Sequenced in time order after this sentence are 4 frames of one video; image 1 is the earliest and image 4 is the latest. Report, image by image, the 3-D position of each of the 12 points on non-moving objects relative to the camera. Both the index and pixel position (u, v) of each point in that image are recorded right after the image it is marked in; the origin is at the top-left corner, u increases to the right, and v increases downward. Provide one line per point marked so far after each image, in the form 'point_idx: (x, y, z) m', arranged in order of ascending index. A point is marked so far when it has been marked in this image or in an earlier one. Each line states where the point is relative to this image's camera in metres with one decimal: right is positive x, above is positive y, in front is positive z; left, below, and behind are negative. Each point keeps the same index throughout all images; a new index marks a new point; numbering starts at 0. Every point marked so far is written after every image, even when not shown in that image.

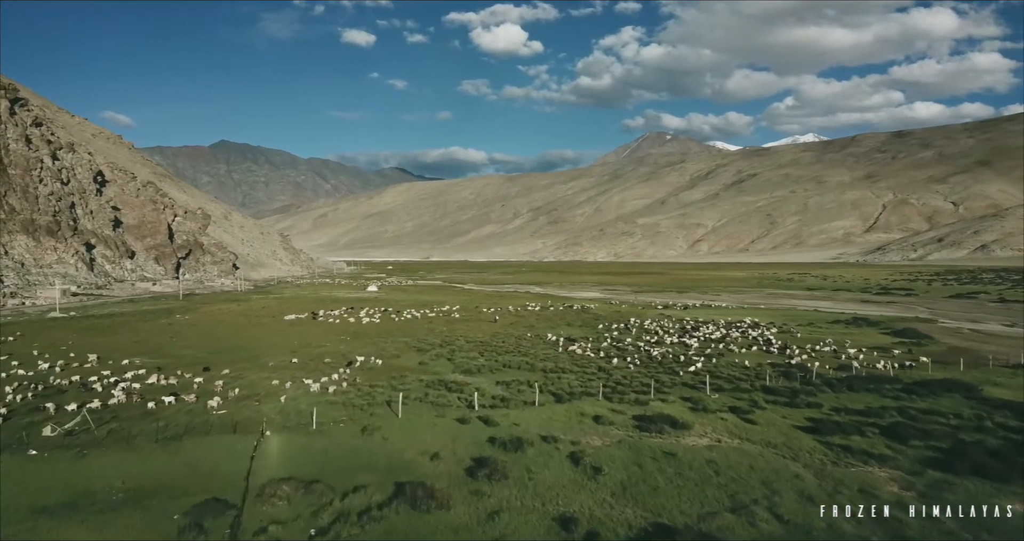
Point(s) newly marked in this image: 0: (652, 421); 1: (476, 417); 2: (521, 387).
0: (+3.5, -3.7, +15.0) m
1: (-0.9, -3.8, +15.7) m
2: (+0.3, -3.7, +18.9) m
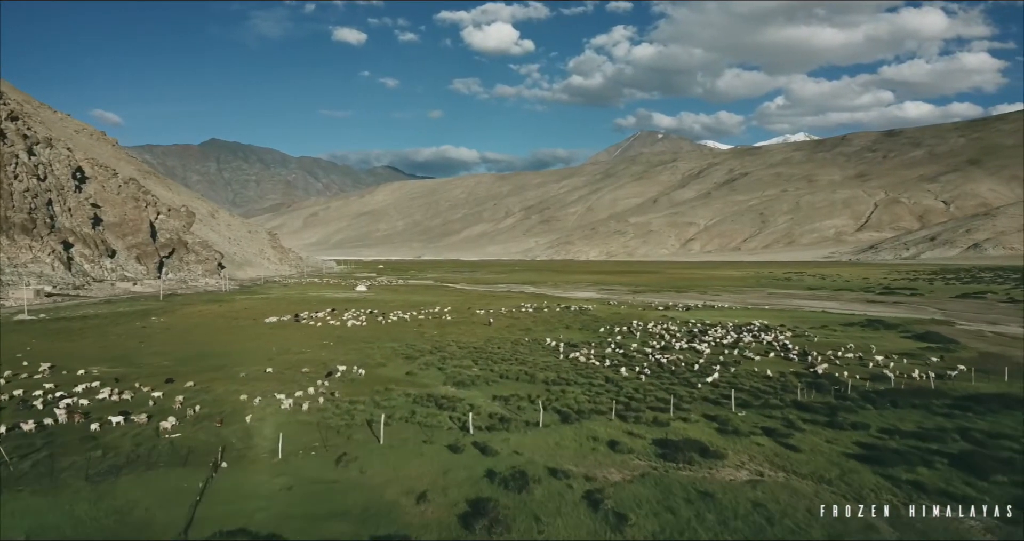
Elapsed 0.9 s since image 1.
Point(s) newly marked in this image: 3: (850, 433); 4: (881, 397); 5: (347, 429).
0: (+3.5, -3.8, +12.8) m
1: (-0.9, -3.9, +13.5) m
2: (+0.2, -3.7, +16.7) m
3: (+7.9, -3.8, +14.0) m
4: (+10.3, -3.6, +16.9) m
5: (-4.1, -3.9, +14.8) m
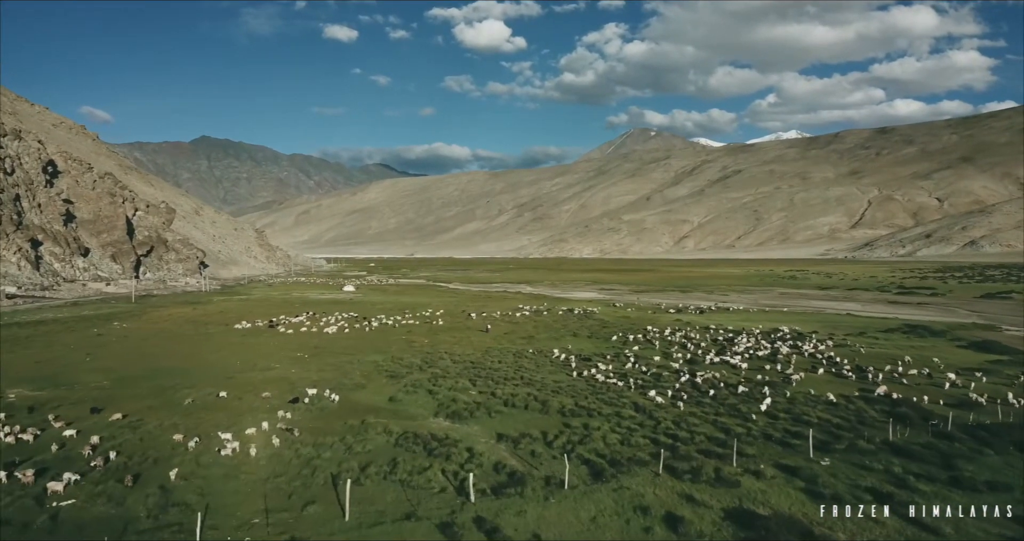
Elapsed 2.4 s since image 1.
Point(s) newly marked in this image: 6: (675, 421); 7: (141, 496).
0: (+3.8, -3.9, +9.0) m
1: (-0.6, -4.0, +9.6) m
2: (+0.5, -3.8, +12.8) m
3: (+8.2, -3.9, +10.3) m
4: (+10.6, -3.6, +13.2) m
5: (-3.8, -4.0, +10.9) m
6: (+4.1, -3.7, +15.2) m
7: (-6.8, -4.0, +10.9) m
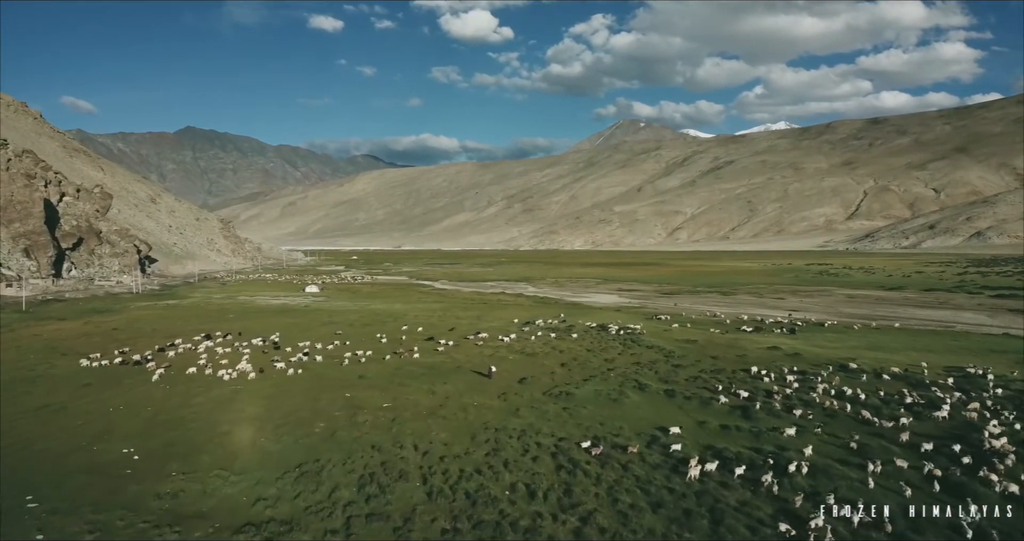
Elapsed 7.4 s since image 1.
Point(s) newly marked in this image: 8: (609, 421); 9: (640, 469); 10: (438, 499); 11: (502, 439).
0: (+5.0, -4.4, -4.0) m
1: (+0.5, -4.5, -3.5) m
2: (+1.5, -4.3, -0.3) m
3: (+9.3, -4.4, -2.7) m
4: (+11.6, -4.1, +0.3) m
5: (-2.7, -4.5, -2.3) m
6: (+5.1, -4.2, +2.2) m
7: (-5.7, -4.6, -2.4) m
8: (+2.4, -3.7, +15.5) m
9: (+2.5, -3.8, +11.8) m
10: (-1.4, -4.0, +10.6) m
11: (-0.1, -3.8, +13.8) m
